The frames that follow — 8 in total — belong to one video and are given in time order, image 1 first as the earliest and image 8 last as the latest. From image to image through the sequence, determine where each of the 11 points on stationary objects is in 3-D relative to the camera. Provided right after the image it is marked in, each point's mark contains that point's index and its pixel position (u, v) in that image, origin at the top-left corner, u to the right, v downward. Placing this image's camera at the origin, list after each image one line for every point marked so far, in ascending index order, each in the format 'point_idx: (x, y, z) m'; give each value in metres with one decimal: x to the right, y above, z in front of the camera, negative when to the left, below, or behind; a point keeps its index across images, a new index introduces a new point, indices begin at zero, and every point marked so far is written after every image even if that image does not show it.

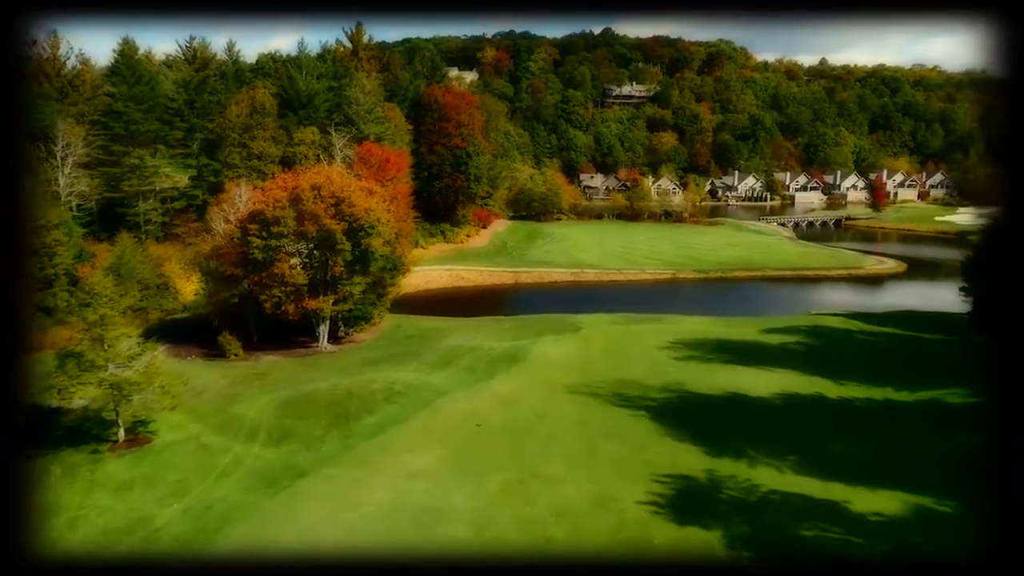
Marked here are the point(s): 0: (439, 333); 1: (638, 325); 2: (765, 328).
0: (-1.7, -1.1, +17.6) m
1: (+3.2, -0.9, +19.1) m
2: (+6.0, -1.0, +18.2) m
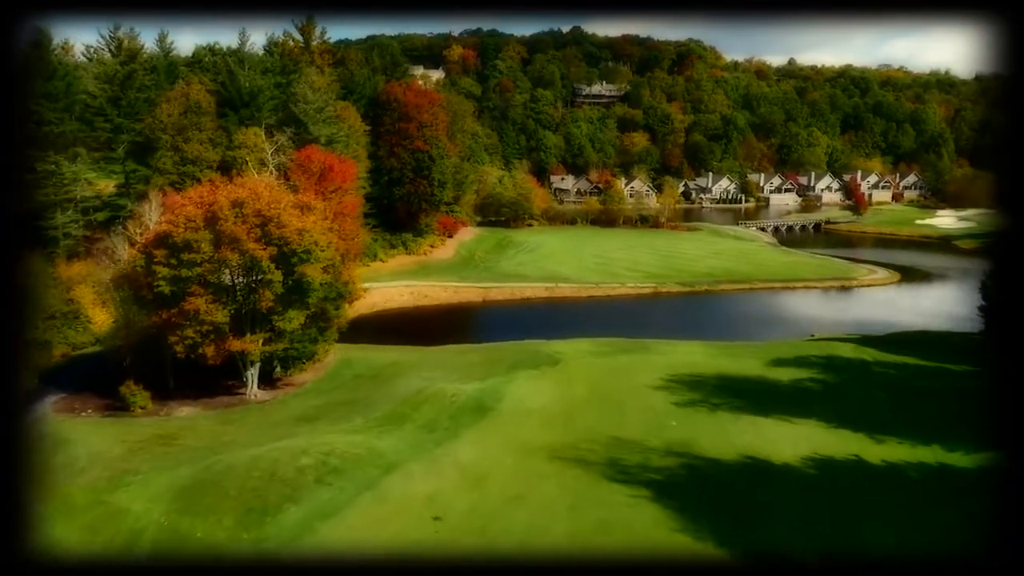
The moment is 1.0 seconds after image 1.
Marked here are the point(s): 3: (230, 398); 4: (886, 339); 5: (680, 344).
0: (-2.3, -1.7, +15.0) m
1: (+2.5, -1.5, +16.7) m
2: (+5.3, -1.5, +15.9) m
3: (-4.8, -1.9, +13.1) m
4: (+9.6, -1.3, +19.7) m
5: (+4.1, -1.4, +18.6) m
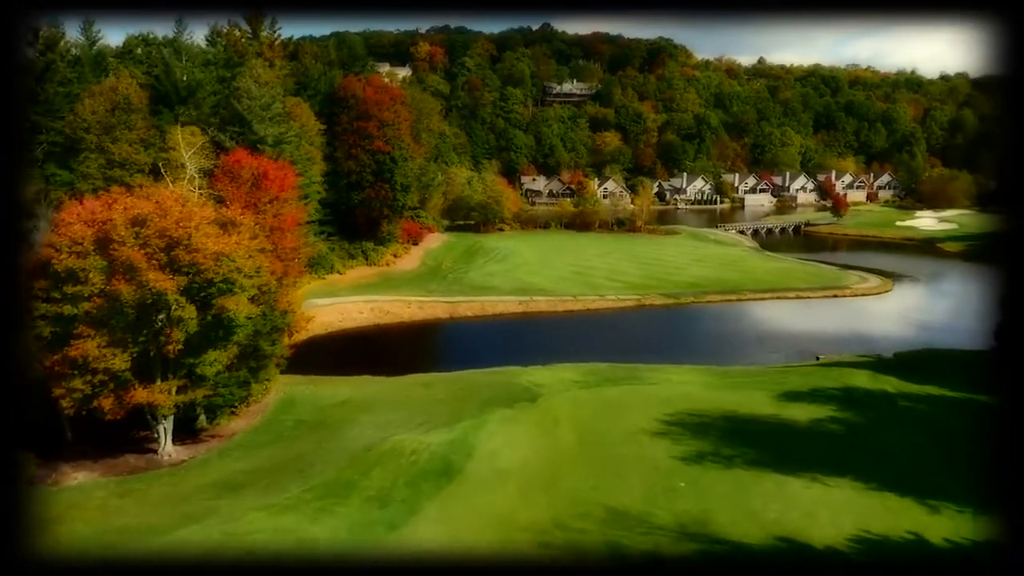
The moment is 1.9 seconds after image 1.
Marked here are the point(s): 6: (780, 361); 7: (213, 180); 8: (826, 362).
0: (-2.8, -2.1, +12.7) m
1: (+1.9, -1.9, +14.6) m
2: (+4.8, -1.9, +13.8) m
3: (-5.2, -2.4, +10.7) m
4: (+8.9, -1.7, +17.8) m
5: (+3.5, -1.8, +16.5) m
6: (+7.0, -1.9, +19.8) m
7: (-7.3, +2.7, +19.3) m
8: (+7.1, -1.7, +17.2) m
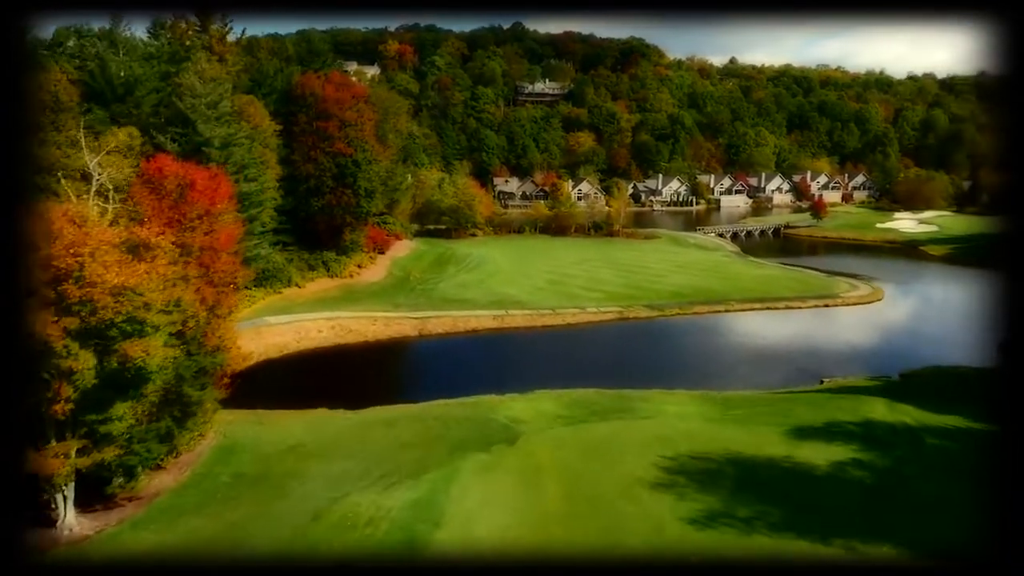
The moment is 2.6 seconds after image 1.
0: (-3.1, -2.5, +10.9) m
1: (+1.5, -2.3, +12.9) m
2: (+4.5, -2.3, +12.3) m
3: (-5.5, -2.8, +8.7) m
4: (+8.4, -2.0, +16.4) m
5: (+3.0, -2.1, +14.9) m
6: (+6.4, -2.3, +18.3) m
7: (-7.9, +2.3, +17.2) m
8: (+6.5, -2.0, +15.7) m
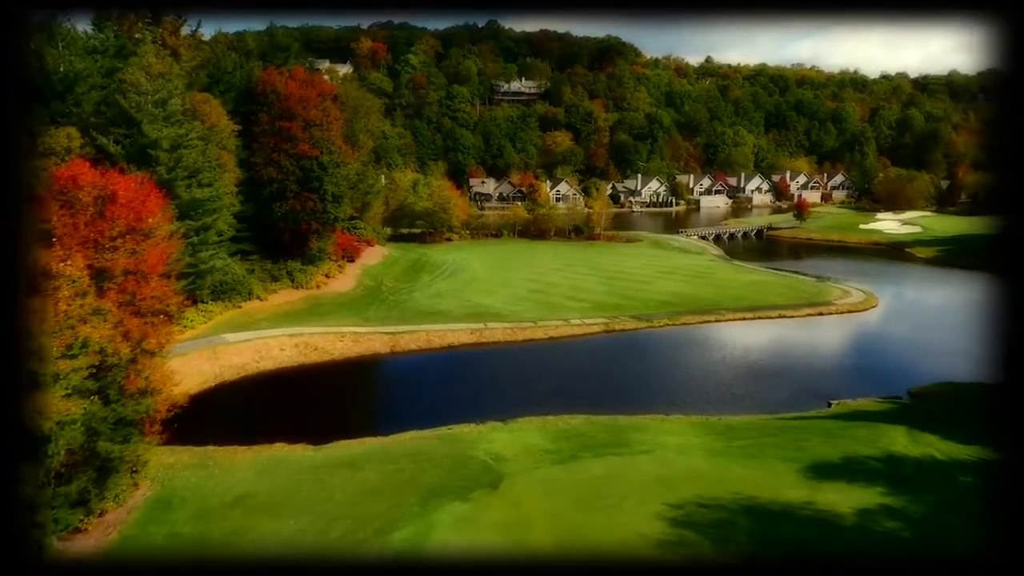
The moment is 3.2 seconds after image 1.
0: (-3.3, -2.9, +9.3) m
1: (+1.2, -2.6, +11.5) m
2: (+4.2, -2.5, +10.9) m
3: (-5.6, -3.1, +7.1) m
4: (+8.0, -2.3, +15.2) m
5: (+2.7, -2.4, +13.5) m
6: (+5.9, -2.5, +17.0) m
7: (-8.4, +1.9, +15.5) m
8: (+6.2, -2.3, +14.4) m
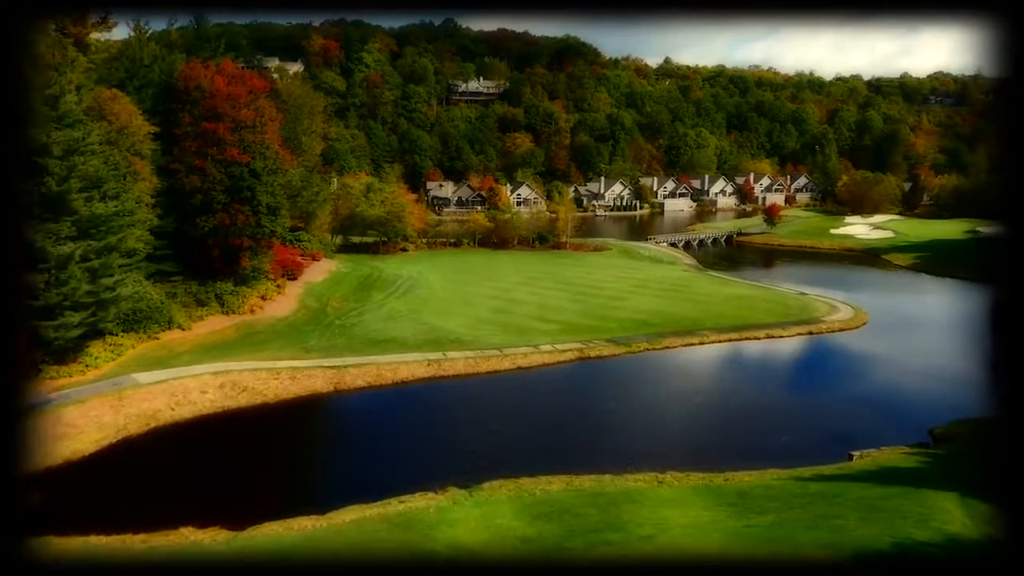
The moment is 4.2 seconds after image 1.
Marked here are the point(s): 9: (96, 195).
0: (-3.6, -3.5, +6.6) m
1: (+0.9, -3.1, +9.1) m
2: (+3.8, -3.1, +8.7) m
3: (-5.7, -3.8, +4.3) m
4: (+7.4, -2.8, +13.1) m
5: (+2.2, -3.0, +11.1) m
6: (+5.2, -3.1, +14.8) m
7: (-9.0, +1.3, +12.6) m
8: (+5.6, -2.8, +12.3) m
9: (-8.4, +1.9, +15.6) m
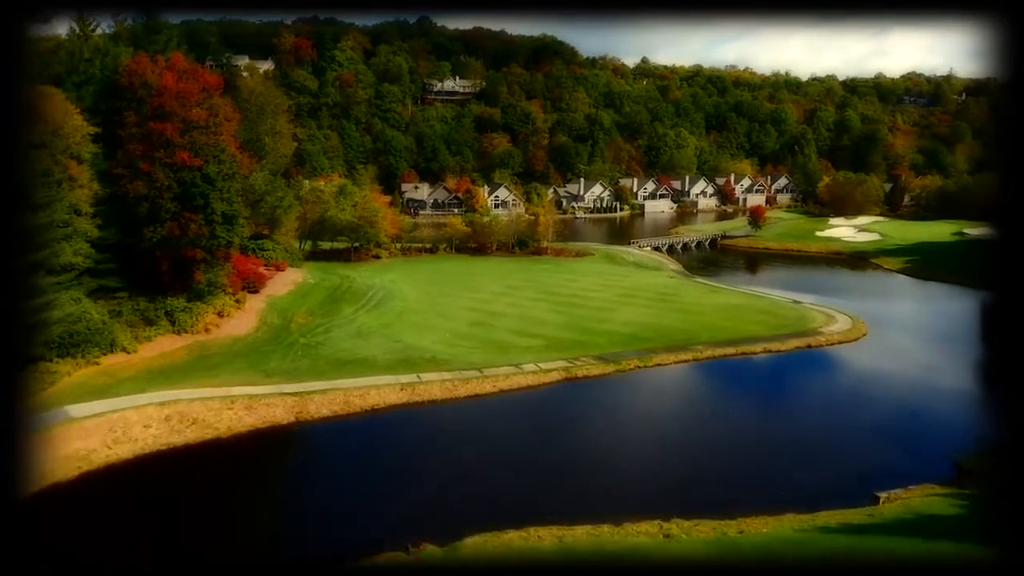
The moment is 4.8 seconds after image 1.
0: (-3.6, -3.8, +5.0) m
1: (+0.7, -3.5, +7.5) m
2: (+3.7, -3.4, +7.3) m
3: (-5.7, -4.1, +2.6) m
4: (+7.2, -3.1, +11.8) m
5: (+2.0, -3.3, +9.7) m
6: (+4.9, -3.4, +13.4) m
7: (-9.2, +0.9, +10.8) m
8: (+5.4, -3.1, +10.9) m
9: (-8.8, +1.5, +13.8) m
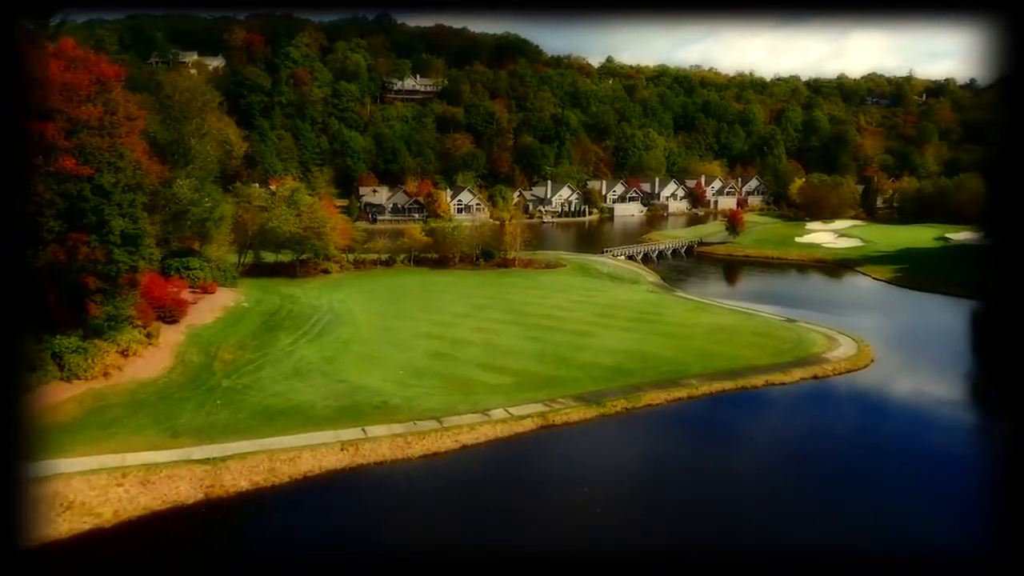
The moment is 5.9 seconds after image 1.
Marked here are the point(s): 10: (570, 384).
0: (-3.7, -4.5, +2.0) m
1: (+0.5, -4.1, +4.7) m
2: (+3.5, -4.0, +4.6) m
3: (-5.7, -4.8, -0.5) m
4: (+6.8, -3.6, +9.3) m
5: (+1.7, -3.9, +6.9) m
6: (+4.5, -3.9, +10.8) m
7: (-9.6, +0.2, +7.5) m
8: (+5.0, -3.7, +8.3) m
9: (-9.3, +0.8, +10.5) m
10: (+1.3, -2.1, +17.4) m
